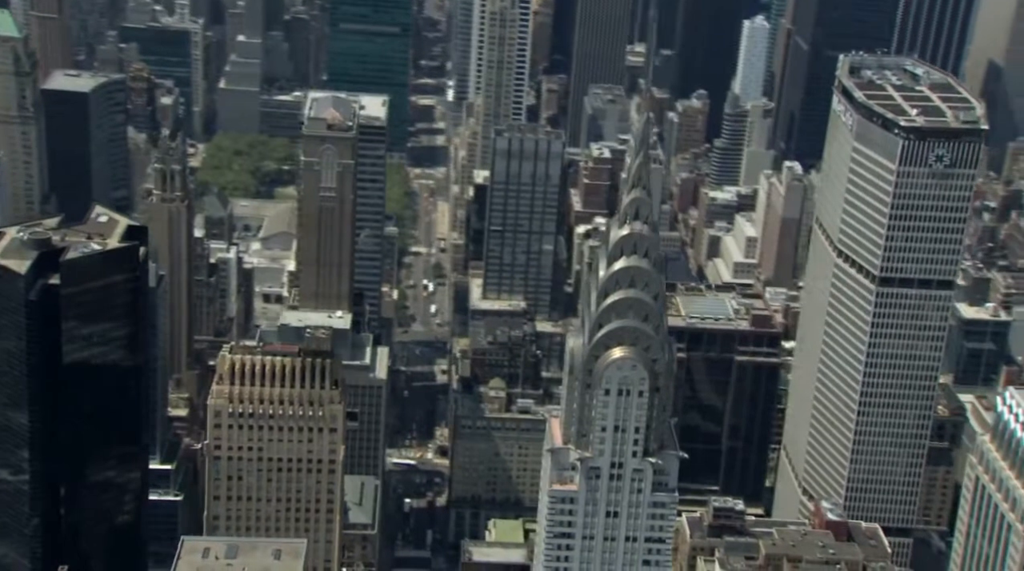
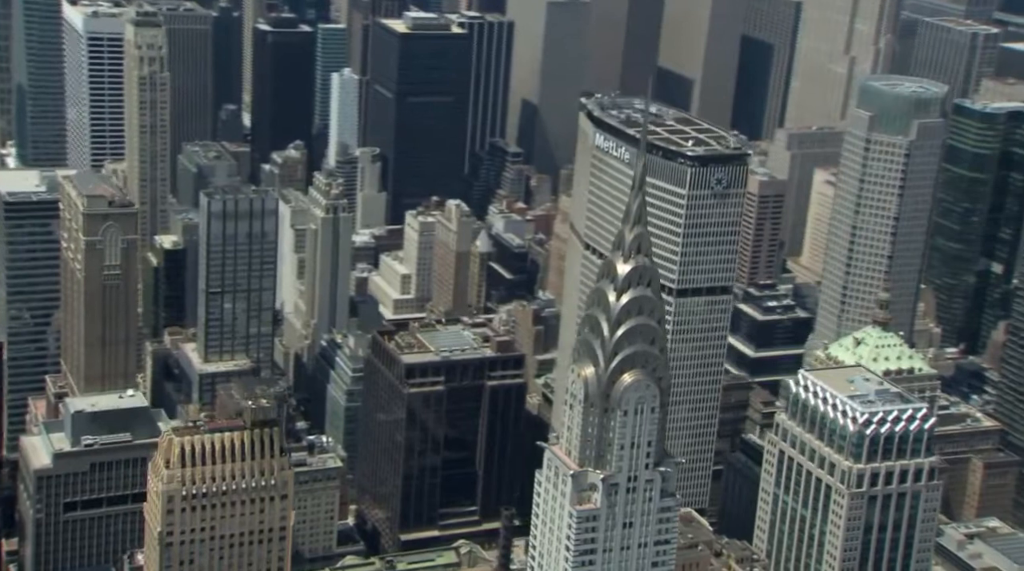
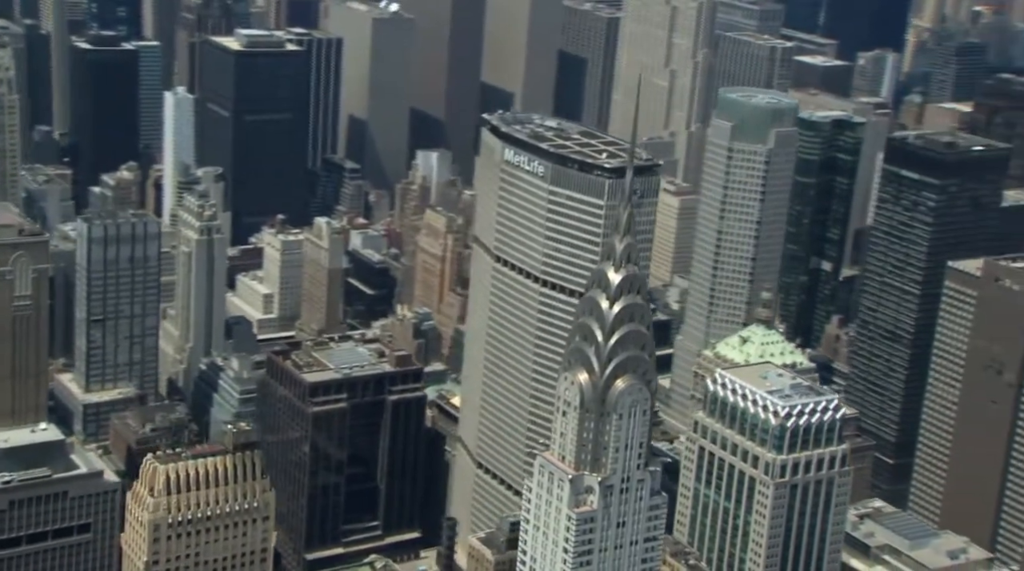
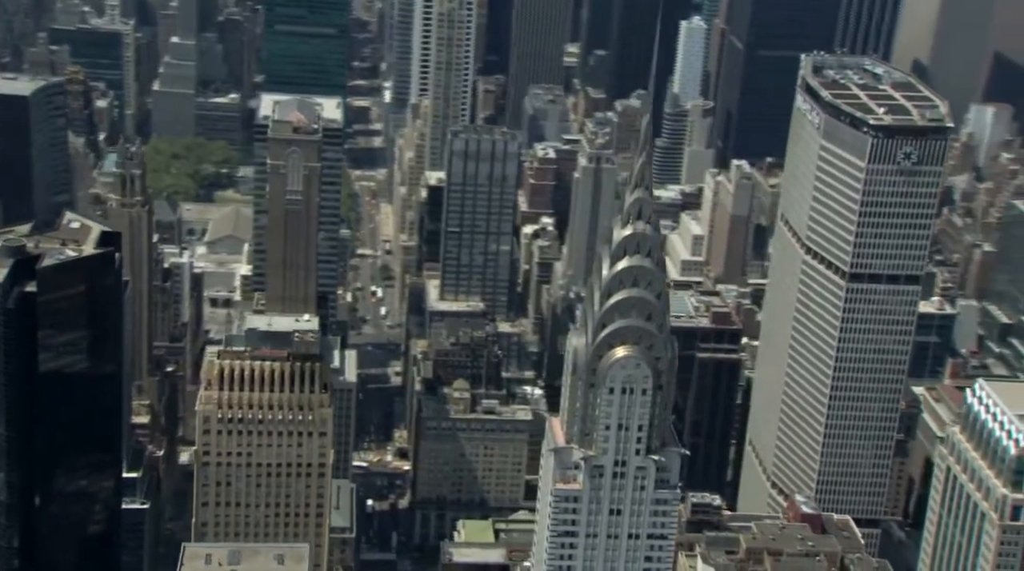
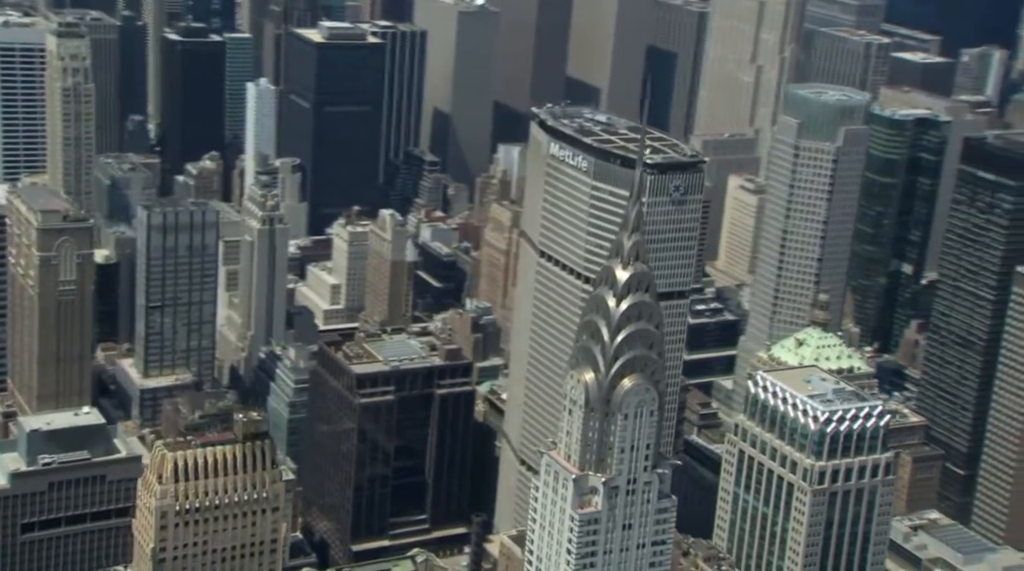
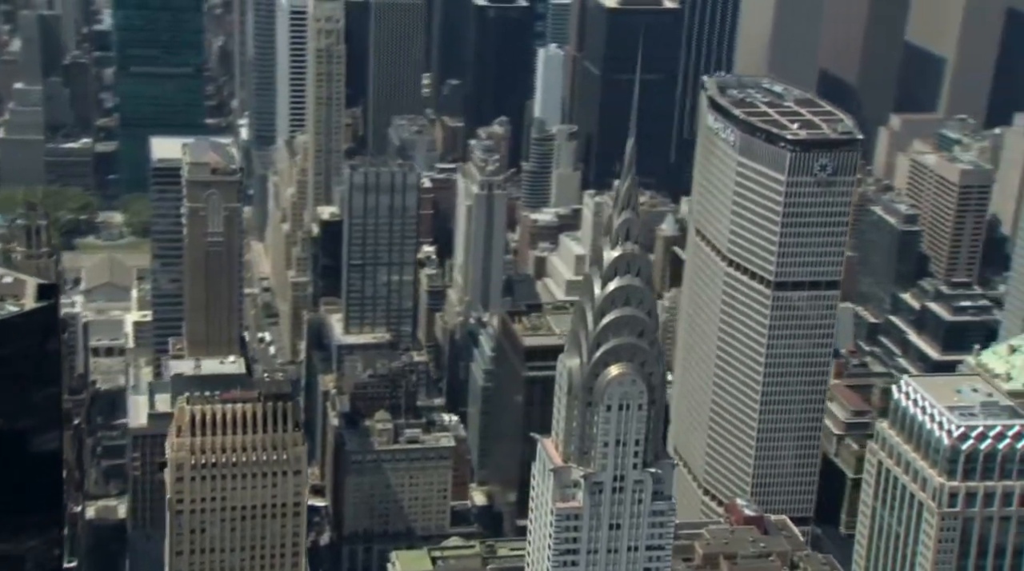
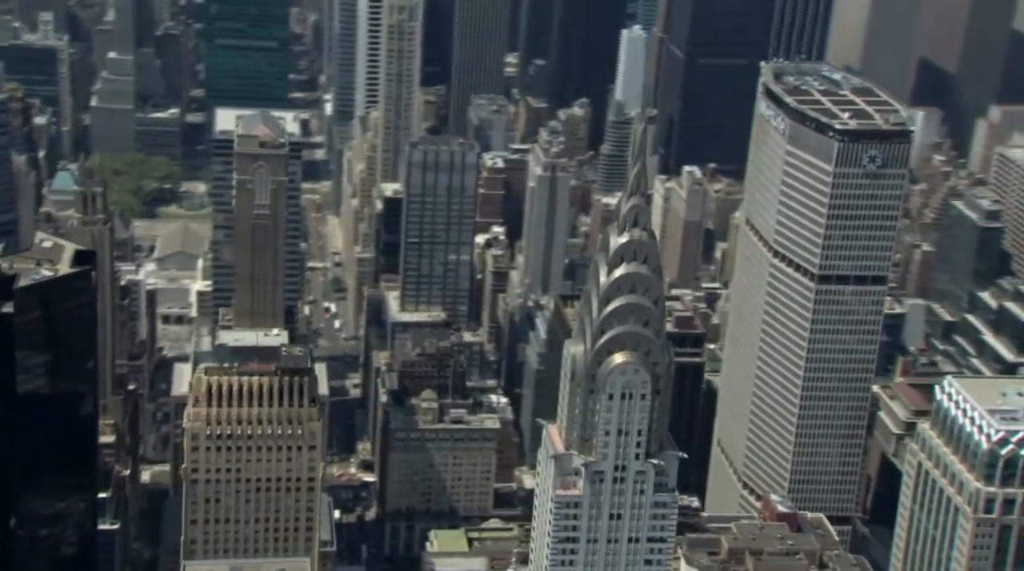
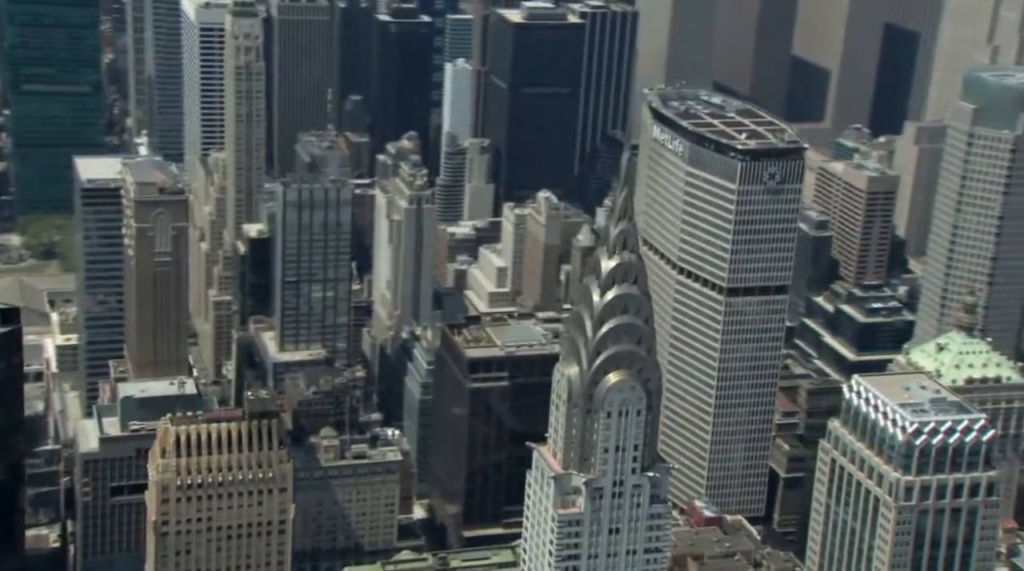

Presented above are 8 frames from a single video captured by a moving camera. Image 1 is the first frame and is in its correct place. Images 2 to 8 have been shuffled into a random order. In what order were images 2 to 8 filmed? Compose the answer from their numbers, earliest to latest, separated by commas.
4, 7, 6, 8, 2, 5, 3
